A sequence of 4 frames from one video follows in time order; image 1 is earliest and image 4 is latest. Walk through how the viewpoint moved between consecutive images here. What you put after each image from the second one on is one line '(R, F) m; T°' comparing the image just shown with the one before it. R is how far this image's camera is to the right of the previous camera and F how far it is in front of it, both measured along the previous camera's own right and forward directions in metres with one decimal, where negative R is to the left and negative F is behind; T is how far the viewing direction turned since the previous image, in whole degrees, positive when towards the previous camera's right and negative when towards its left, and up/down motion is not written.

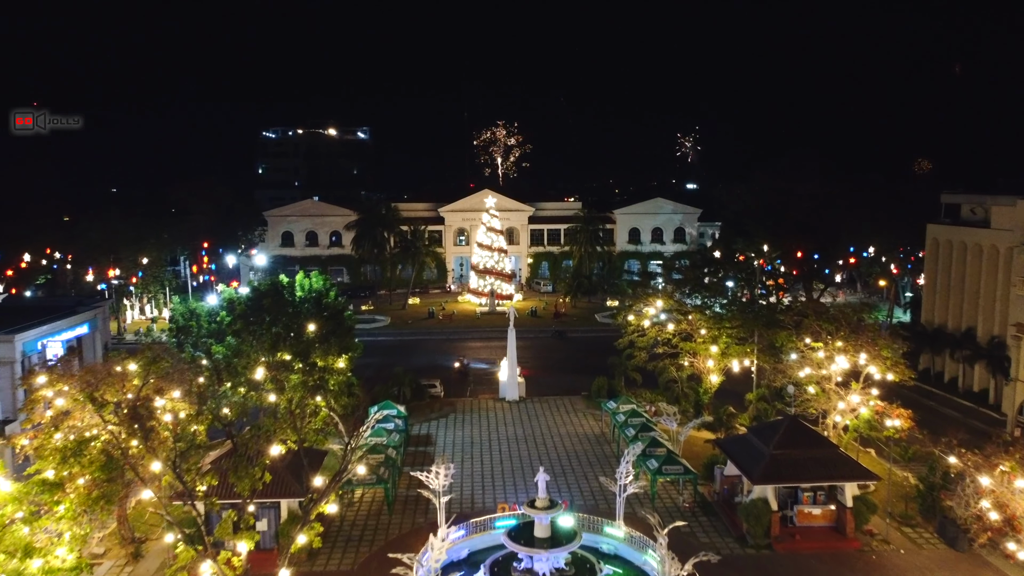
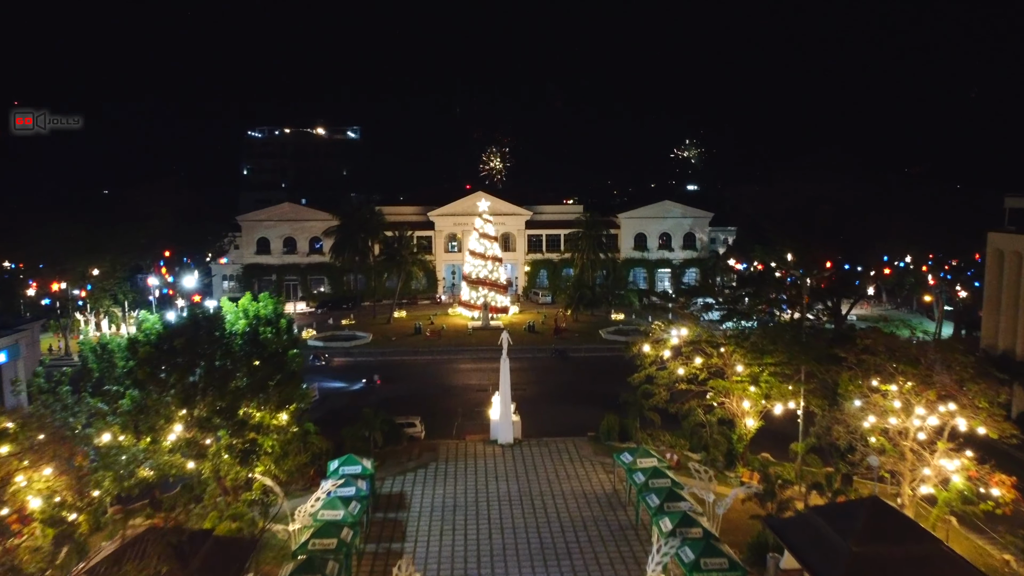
(+0.1, +4.0) m; 0°
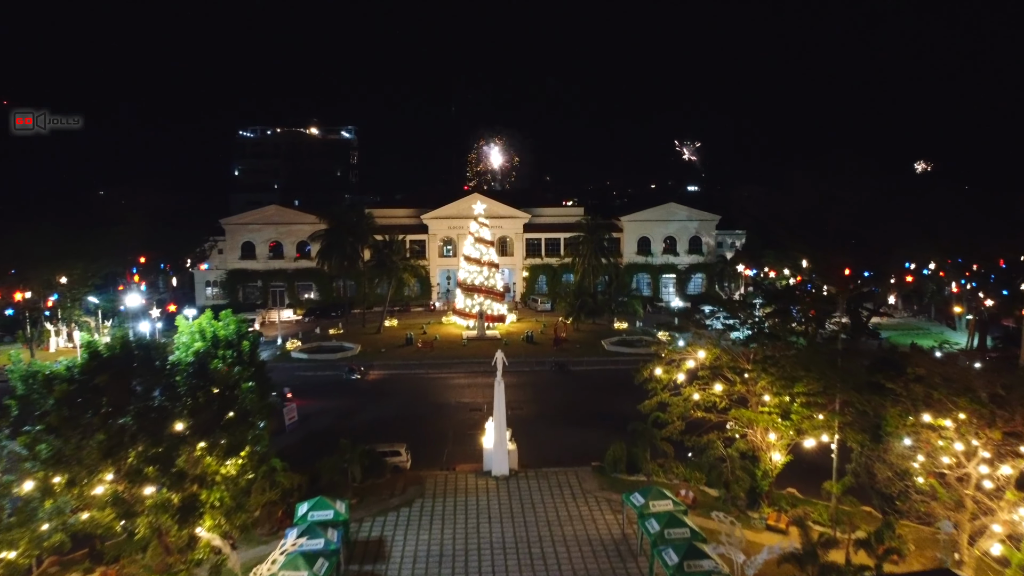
(+0.1, +2.2) m; 0°
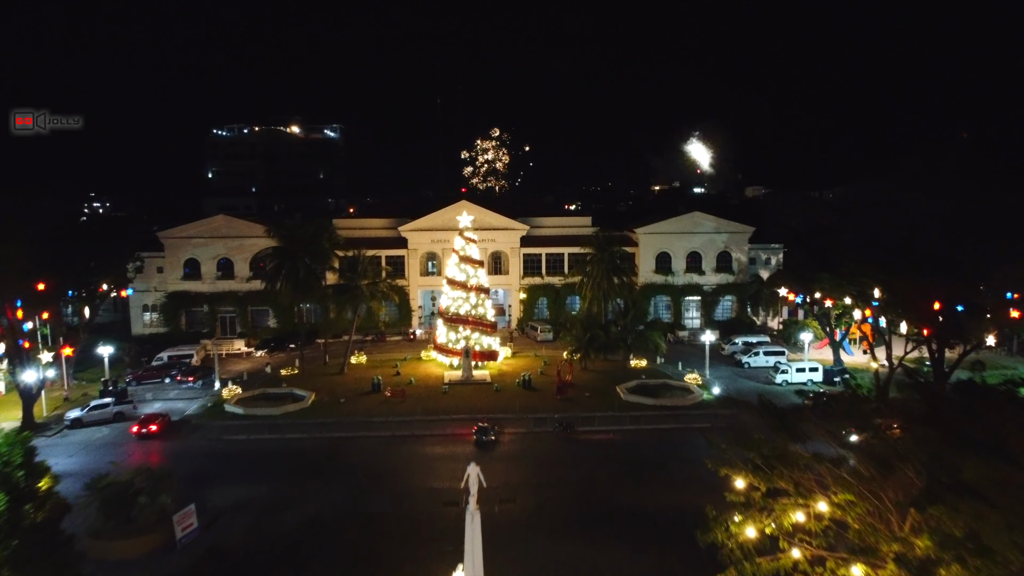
(+0.3, +7.1) m; 0°
